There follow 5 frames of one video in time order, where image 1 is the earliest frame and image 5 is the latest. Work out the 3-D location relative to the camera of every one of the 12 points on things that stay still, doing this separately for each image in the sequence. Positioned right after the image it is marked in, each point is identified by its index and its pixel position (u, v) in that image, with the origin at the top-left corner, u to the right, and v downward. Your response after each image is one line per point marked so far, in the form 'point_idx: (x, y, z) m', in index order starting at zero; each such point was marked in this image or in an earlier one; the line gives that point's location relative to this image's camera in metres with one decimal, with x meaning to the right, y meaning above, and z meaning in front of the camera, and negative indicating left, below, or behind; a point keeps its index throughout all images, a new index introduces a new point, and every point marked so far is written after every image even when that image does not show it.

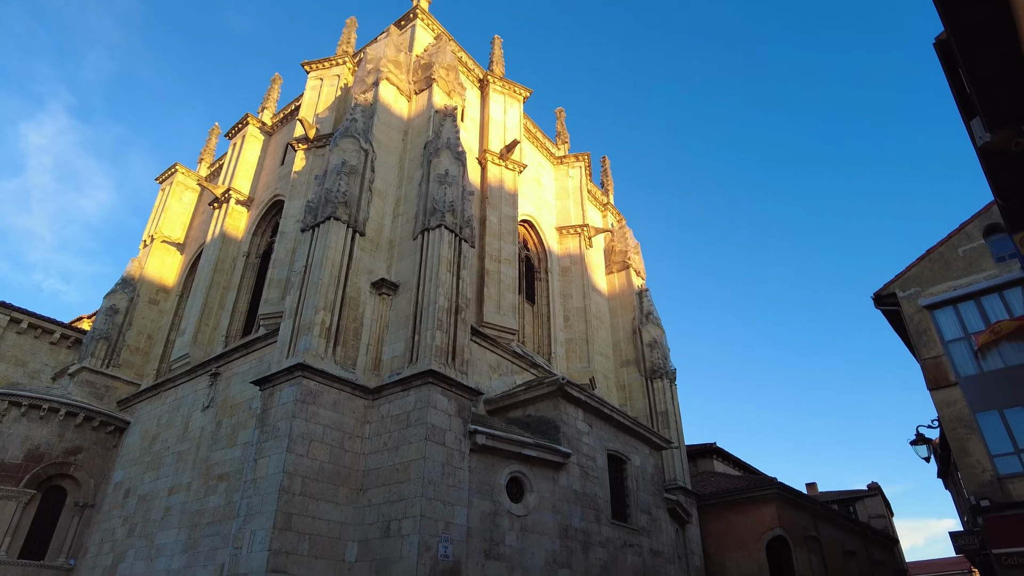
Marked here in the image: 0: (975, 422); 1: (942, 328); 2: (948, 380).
0: (+9.5, -2.7, +13.1) m
1: (+9.8, -0.9, +14.4) m
2: (+9.5, -2.0, +13.8) m
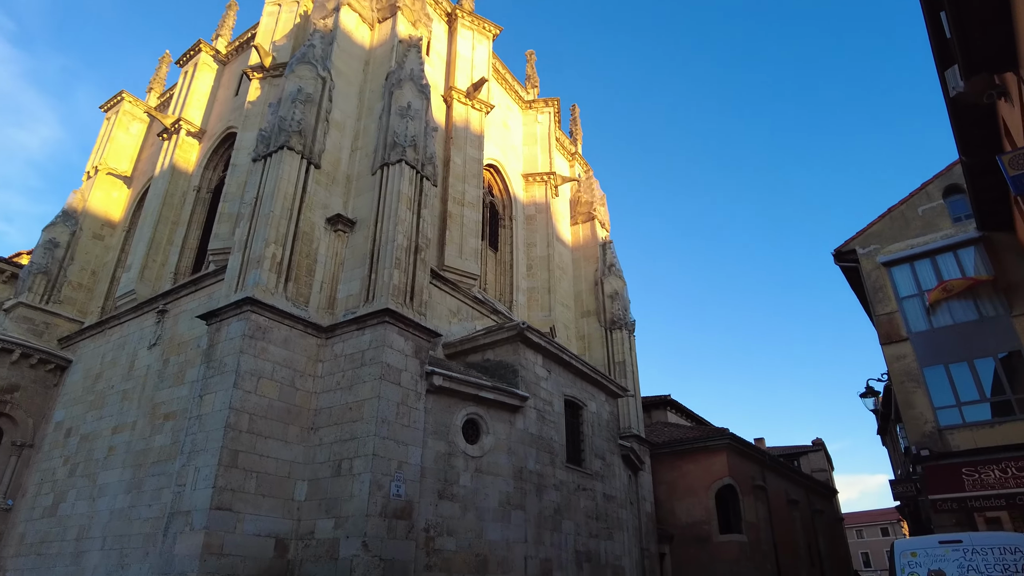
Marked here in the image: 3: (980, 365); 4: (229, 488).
0: (+8.7, -1.8, +13.4) m
1: (+8.9, +0.1, +14.7) m
2: (+8.6, -1.0, +14.0) m
3: (+9.5, -1.6, +13.0) m
4: (-4.2, -3.0, +9.5) m
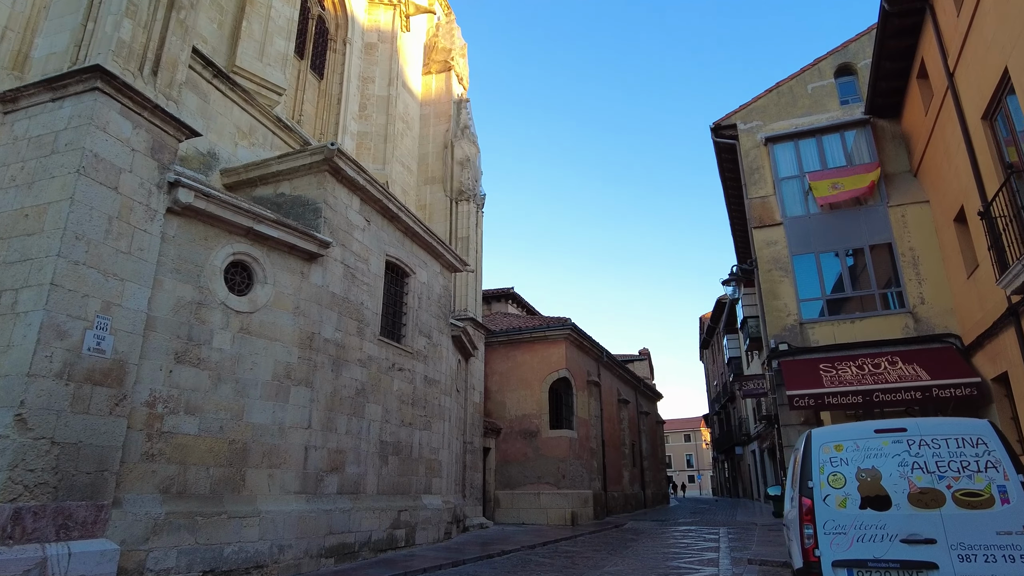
0: (+5.3, +0.5, +12.1) m
1: (+5.4, +2.5, +13.1) m
2: (+5.2, +1.3, +12.6) m
3: (+6.3, +0.6, +11.8) m
4: (-6.5, -0.3, +5.5) m
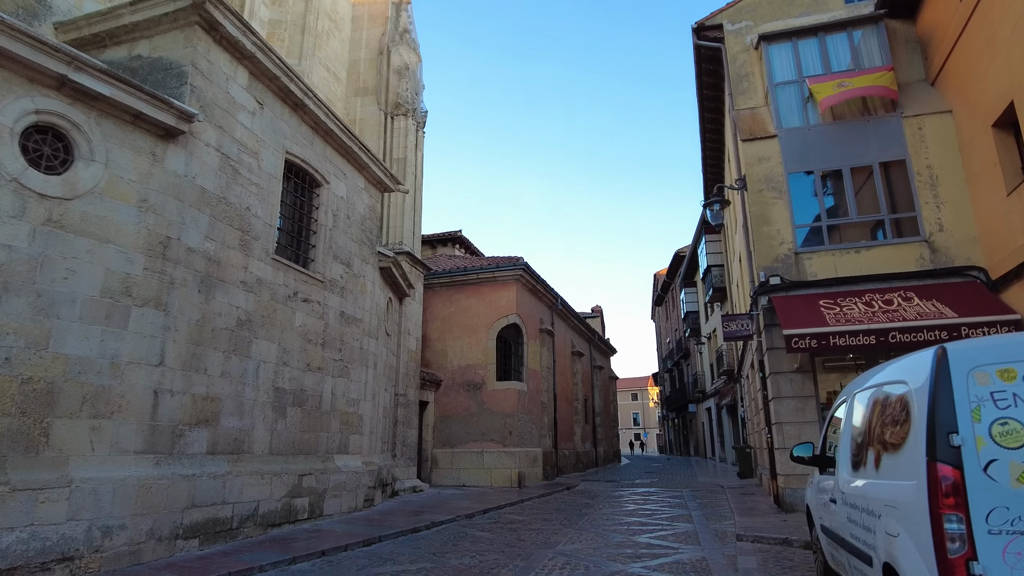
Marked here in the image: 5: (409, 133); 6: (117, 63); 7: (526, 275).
0: (+4.3, +1.7, +10.1) m
1: (+4.5, +3.8, +11.0) m
2: (+4.2, +2.6, +10.5) m
3: (+5.3, +1.7, +10.0) m
4: (-6.9, +0.7, +2.7) m
5: (-2.5, +3.7, +15.4) m
6: (-4.7, +2.7, +7.5) m
7: (+0.4, +0.3, +16.5) m
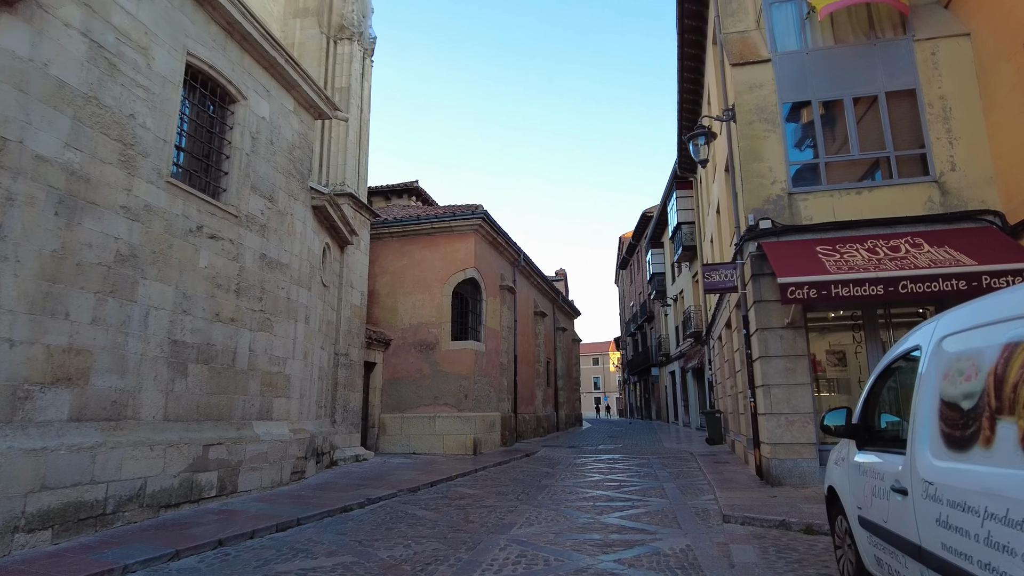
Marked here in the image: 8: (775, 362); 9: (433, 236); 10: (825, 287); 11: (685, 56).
0: (+3.7, +2.4, +8.9) m
1: (+3.8, +4.6, +9.6) m
2: (+3.6, +3.3, +9.2) m
3: (+4.7, +2.5, +8.8) m
4: (-7.1, +1.2, +0.9) m
5: (-3.4, +4.9, +13.7) m
6: (-5.1, +3.4, +5.7) m
7: (-0.6, +1.5, +15.1) m
8: (+3.3, -0.9, +8.1) m
9: (-1.8, +1.2, +15.2) m
10: (+3.5, 0.0, +7.2) m
11: (+3.5, +4.6, +12.7) m
